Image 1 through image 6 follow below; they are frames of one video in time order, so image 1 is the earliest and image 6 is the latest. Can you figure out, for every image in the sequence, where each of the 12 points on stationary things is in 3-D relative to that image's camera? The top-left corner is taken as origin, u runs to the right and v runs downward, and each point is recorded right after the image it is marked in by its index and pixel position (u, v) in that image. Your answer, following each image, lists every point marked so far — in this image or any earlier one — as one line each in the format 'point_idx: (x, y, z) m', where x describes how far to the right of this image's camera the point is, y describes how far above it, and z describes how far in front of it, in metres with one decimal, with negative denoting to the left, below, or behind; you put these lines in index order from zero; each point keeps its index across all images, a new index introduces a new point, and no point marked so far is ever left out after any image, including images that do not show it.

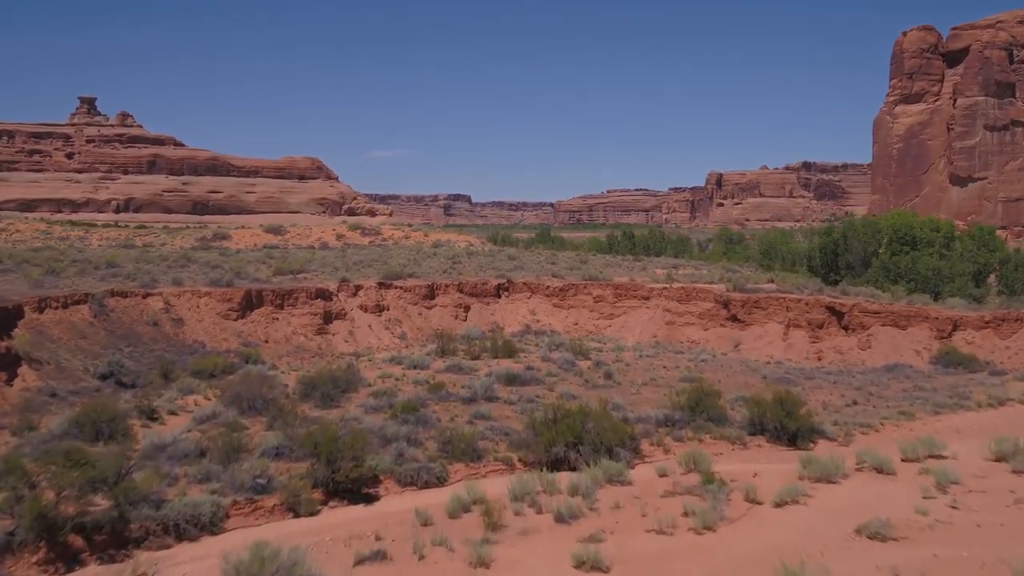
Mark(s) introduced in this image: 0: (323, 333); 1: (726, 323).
0: (-4.0, -1.0, +18.0) m
1: (+4.9, -0.8, +19.4) m
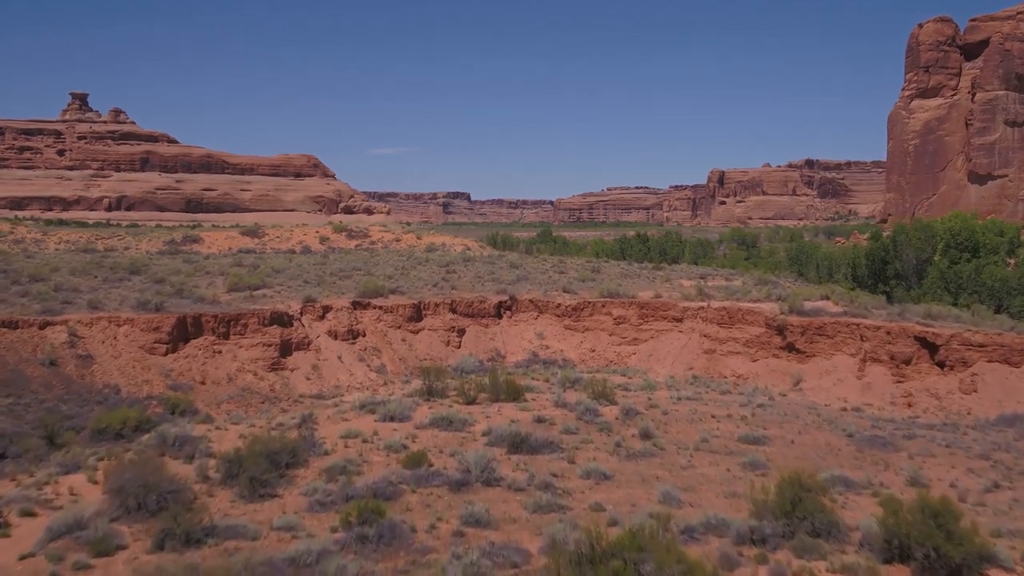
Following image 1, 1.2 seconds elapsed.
0: (-4.0, -1.4, +14.3) m
1: (+5.0, -1.2, +15.7) m
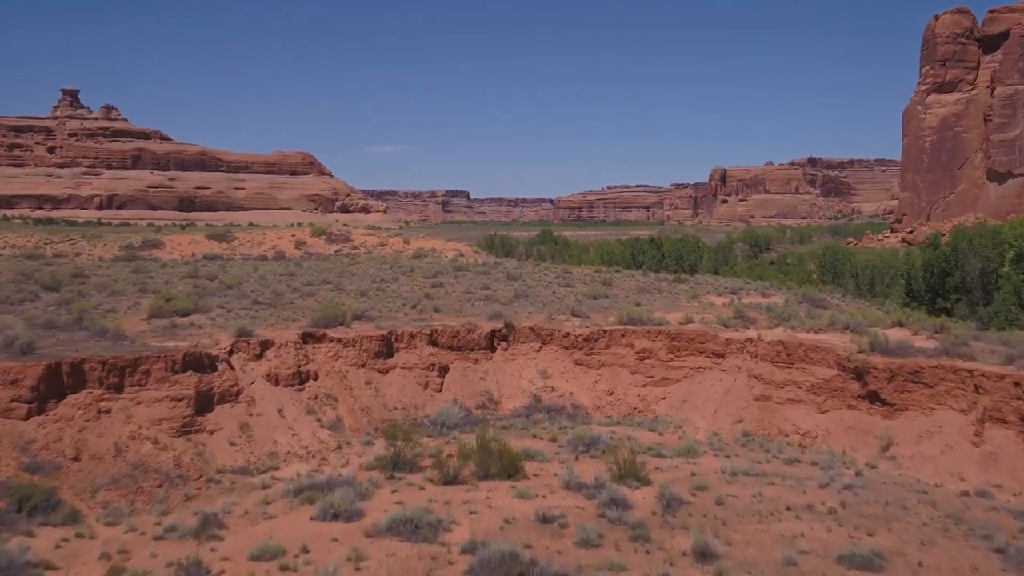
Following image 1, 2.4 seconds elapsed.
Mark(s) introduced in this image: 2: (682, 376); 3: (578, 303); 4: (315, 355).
0: (-4.0, -1.8, +10.6) m
1: (+5.0, -1.6, +12.0) m
2: (+2.8, -1.4, +13.8) m
3: (+1.4, -0.3, +17.7) m
4: (-3.0, -1.0, +13.0) m
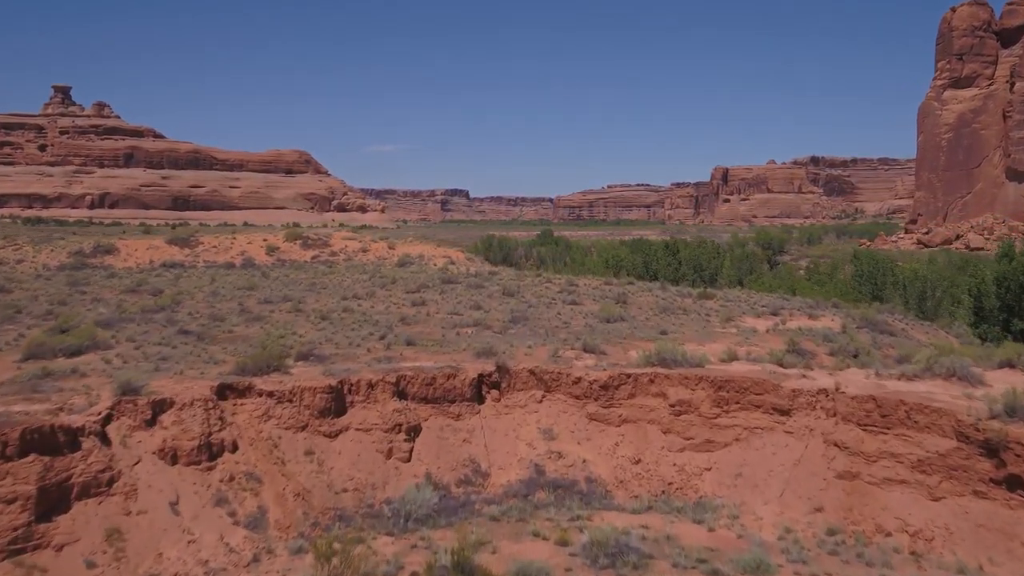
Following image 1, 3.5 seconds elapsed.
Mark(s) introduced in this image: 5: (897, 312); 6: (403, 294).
0: (-4.1, -2.2, +7.1) m
1: (+4.9, -2.1, +8.5) m
2: (+2.7, -1.8, +10.3) m
3: (+1.3, -0.7, +14.2) m
4: (-3.1, -1.4, +9.5) m
5: (+8.4, -0.5, +18.3) m
6: (-2.6, -0.1, +19.9) m
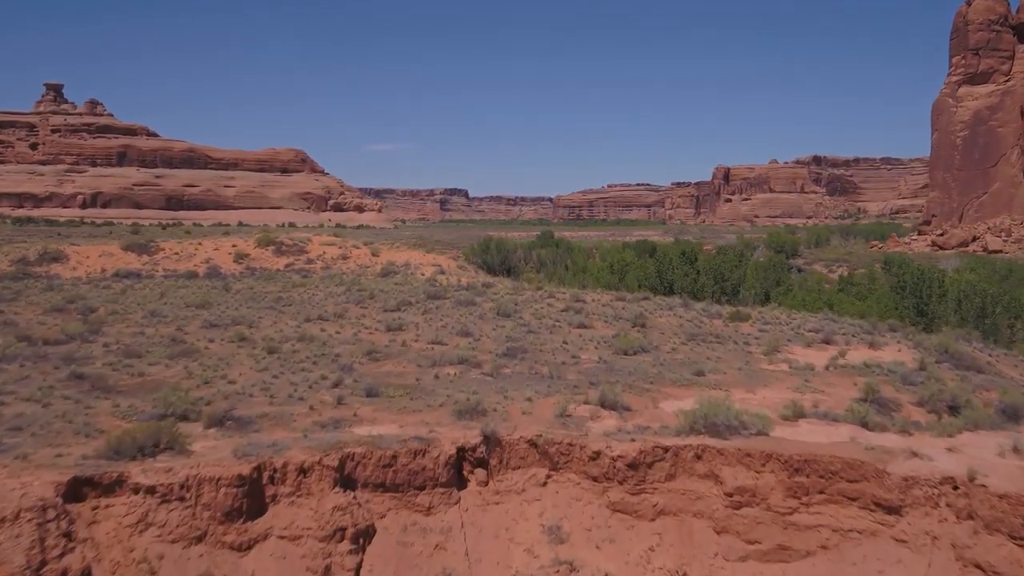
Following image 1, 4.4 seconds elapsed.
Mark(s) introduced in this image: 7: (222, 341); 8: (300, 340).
0: (-4.2, -2.6, +4.0) m
1: (+4.8, -2.4, +5.4) m
2: (+2.6, -2.2, +7.2) m
3: (+1.2, -1.1, +11.1) m
4: (-3.2, -1.8, +6.4) m
5: (+8.3, -0.9, +15.2) m
6: (-2.7, -0.5, +16.9) m
7: (-4.6, -0.8, +13.5) m
8: (-3.4, -0.8, +13.6) m
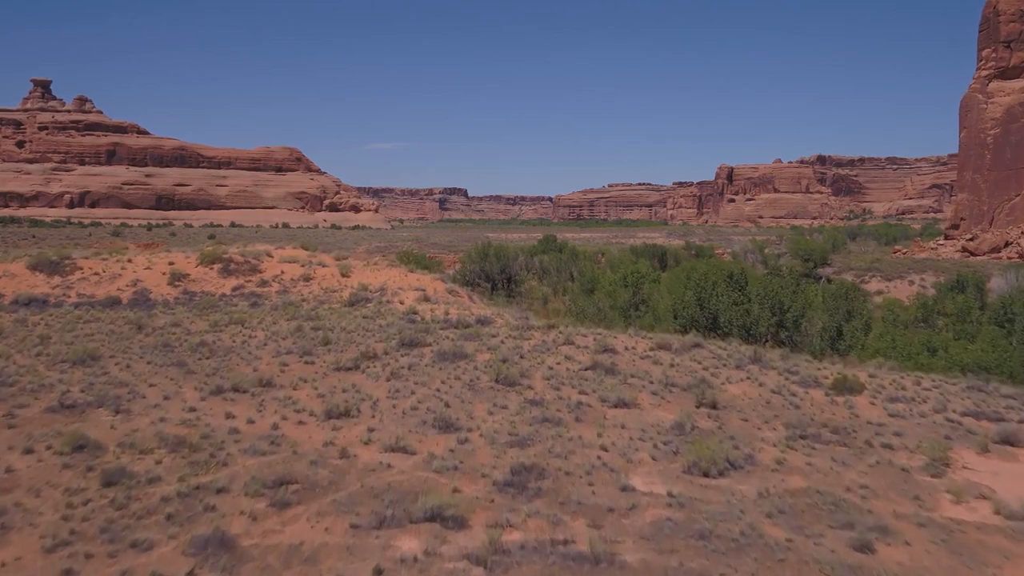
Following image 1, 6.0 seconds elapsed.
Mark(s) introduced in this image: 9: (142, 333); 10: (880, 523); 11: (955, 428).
0: (-4.1, -3.4, -1.1) m
1: (+4.9, -3.2, +0.3) m
2: (+2.7, -3.0, +2.1) m
3: (+1.3, -1.9, +6.1) m
4: (-3.1, -2.6, +1.3) m
5: (+8.4, -1.7, +10.1) m
6: (-2.6, -1.2, +11.8) m
7: (-4.5, -1.5, +8.4) m
8: (-3.3, -1.6, +8.5) m
9: (-6.9, -0.8, +15.8) m
10: (+2.9, -1.8, +6.8) m
11: (+5.1, -1.5, +9.6) m
